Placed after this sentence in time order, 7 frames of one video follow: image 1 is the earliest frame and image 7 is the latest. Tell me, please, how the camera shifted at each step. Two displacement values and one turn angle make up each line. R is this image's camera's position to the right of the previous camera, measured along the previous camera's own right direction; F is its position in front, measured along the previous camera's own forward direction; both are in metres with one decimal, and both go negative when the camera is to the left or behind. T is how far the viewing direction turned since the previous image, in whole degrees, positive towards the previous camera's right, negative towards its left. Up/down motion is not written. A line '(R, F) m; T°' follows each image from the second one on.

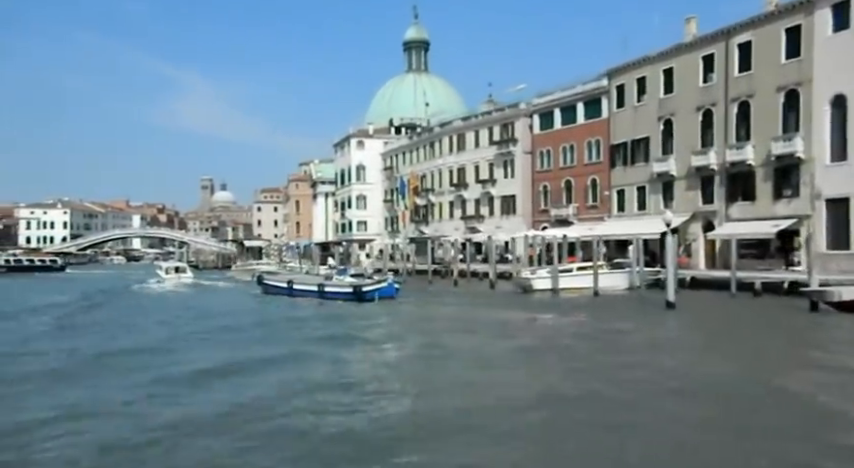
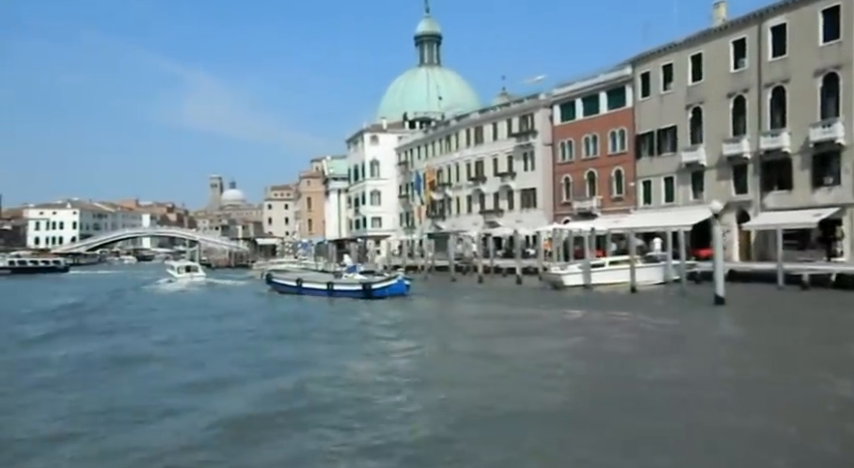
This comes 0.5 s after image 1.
(-0.8, +1.2) m; -1°
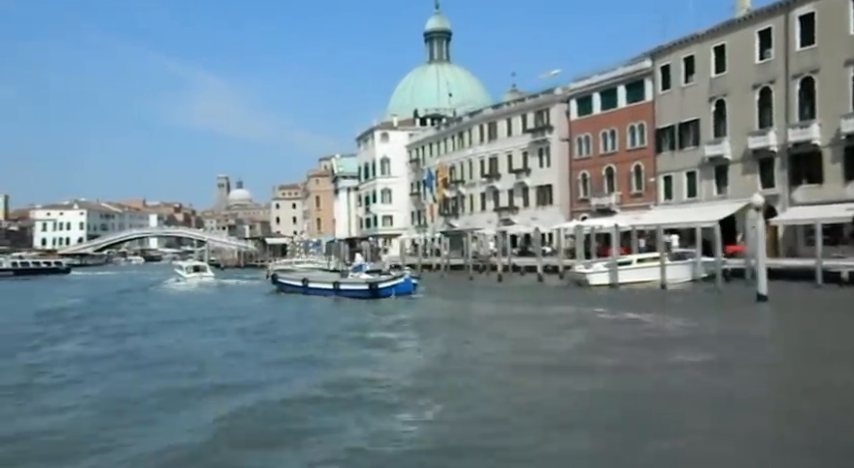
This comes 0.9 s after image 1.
(-0.6, +1.0) m; -1°
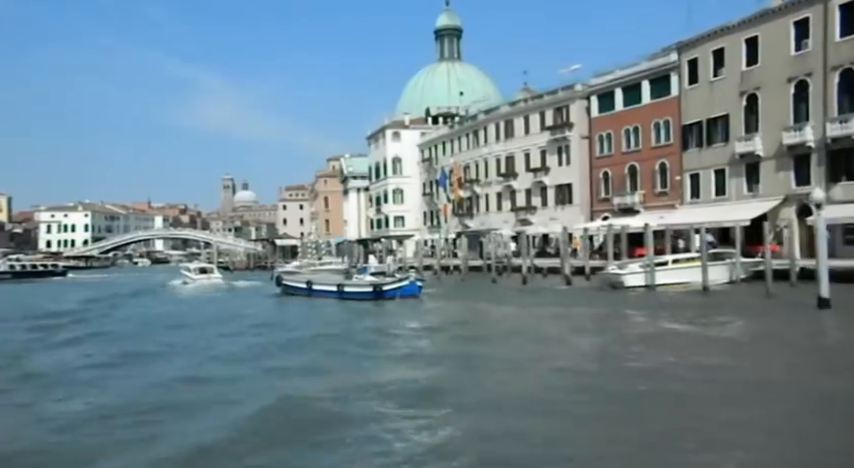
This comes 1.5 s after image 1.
(-0.9, +1.5) m; -1°
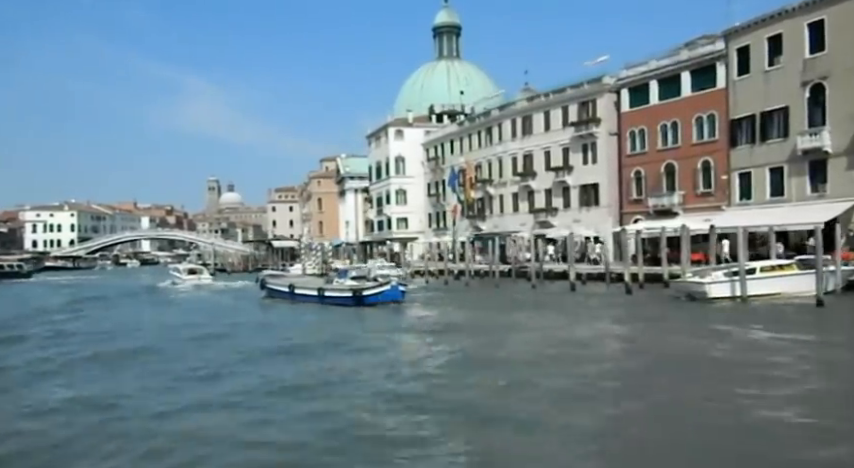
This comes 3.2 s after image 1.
(-2.2, +4.7) m; +1°
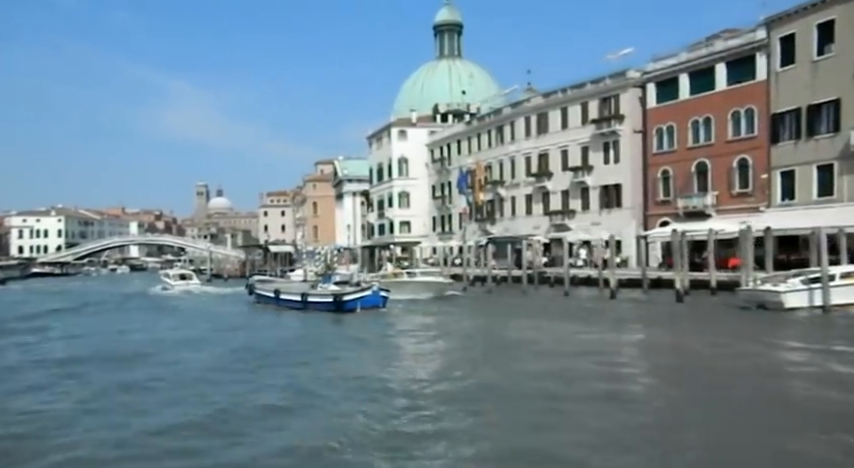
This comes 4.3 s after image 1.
(-1.6, +3.4) m; +1°
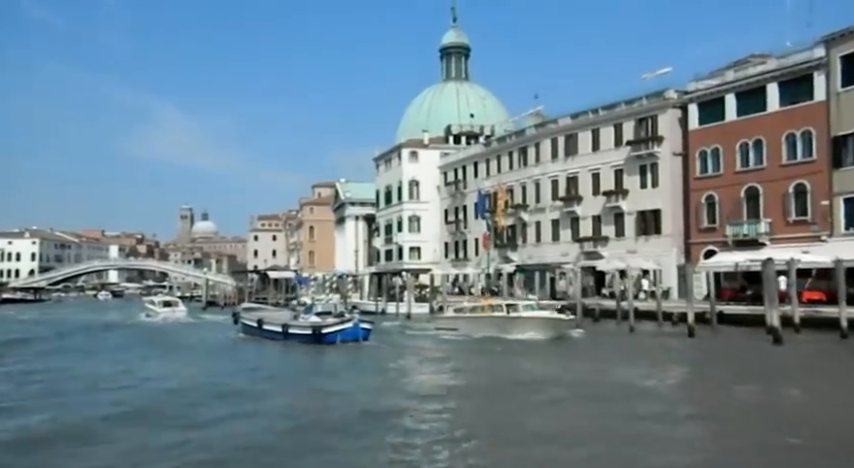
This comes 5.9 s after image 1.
(-2.9, +3.1) m; +1°
